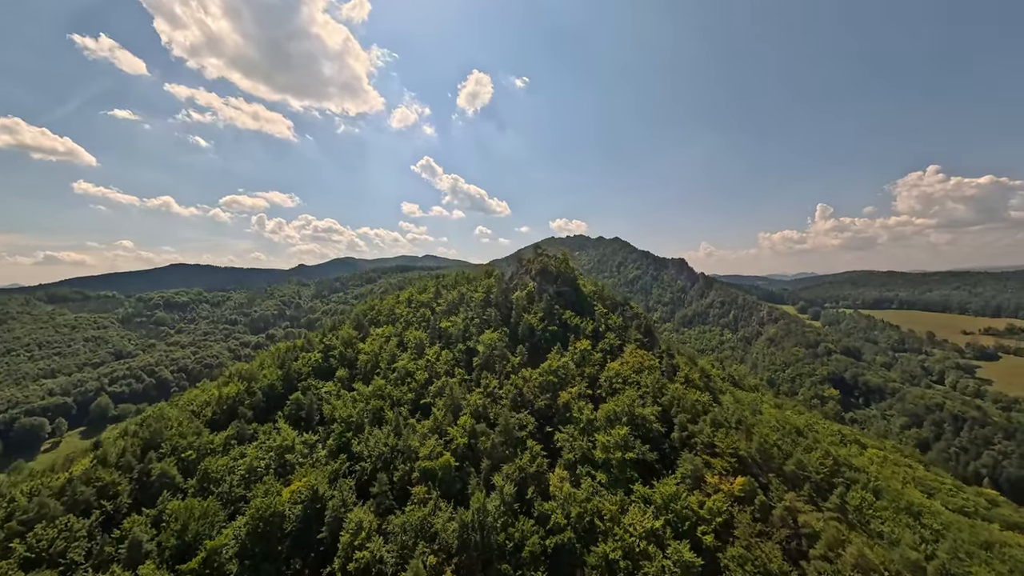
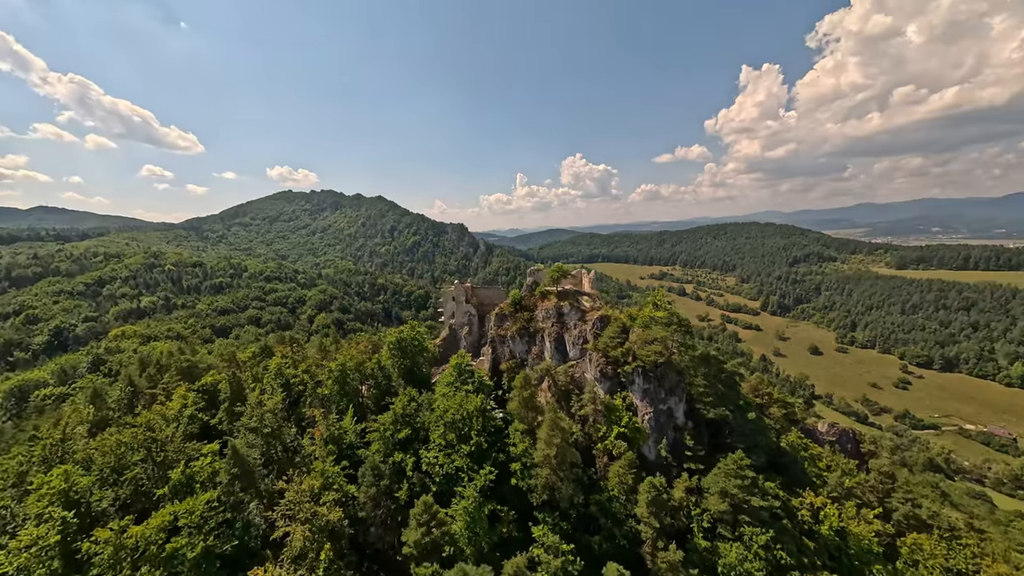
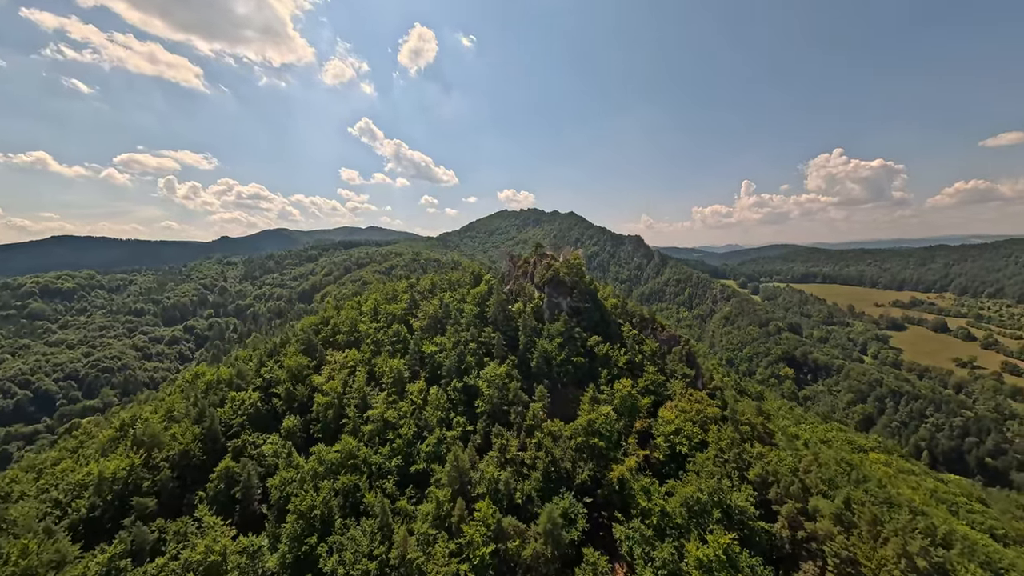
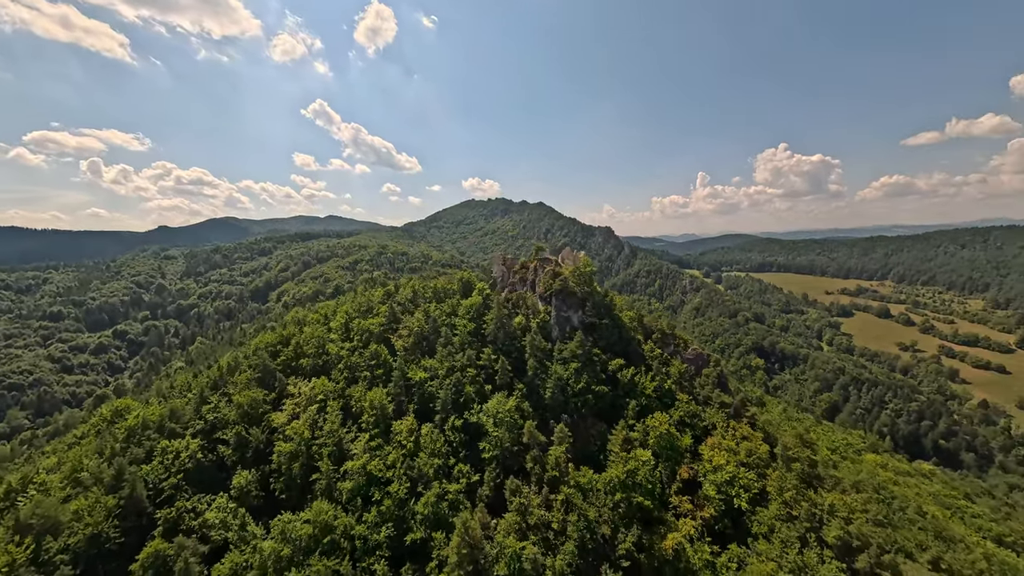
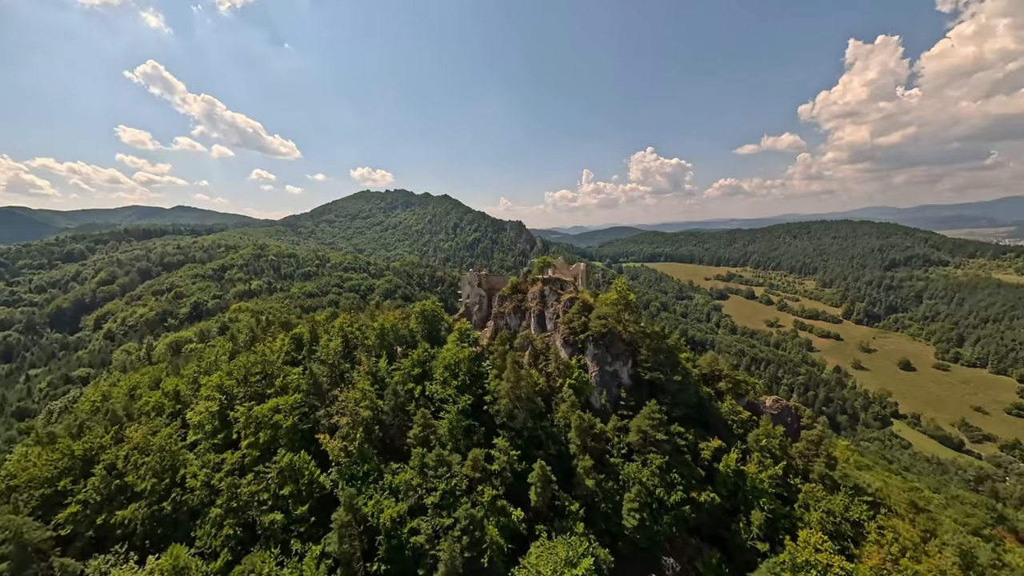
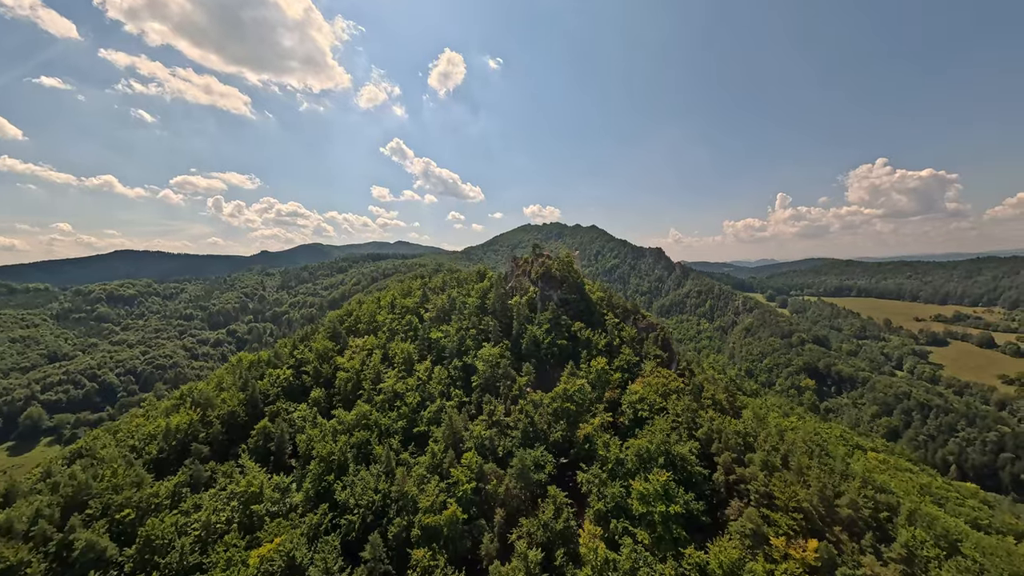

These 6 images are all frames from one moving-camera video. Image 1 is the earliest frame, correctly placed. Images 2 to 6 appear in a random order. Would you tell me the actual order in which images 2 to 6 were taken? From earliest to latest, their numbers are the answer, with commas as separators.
6, 3, 4, 5, 2
